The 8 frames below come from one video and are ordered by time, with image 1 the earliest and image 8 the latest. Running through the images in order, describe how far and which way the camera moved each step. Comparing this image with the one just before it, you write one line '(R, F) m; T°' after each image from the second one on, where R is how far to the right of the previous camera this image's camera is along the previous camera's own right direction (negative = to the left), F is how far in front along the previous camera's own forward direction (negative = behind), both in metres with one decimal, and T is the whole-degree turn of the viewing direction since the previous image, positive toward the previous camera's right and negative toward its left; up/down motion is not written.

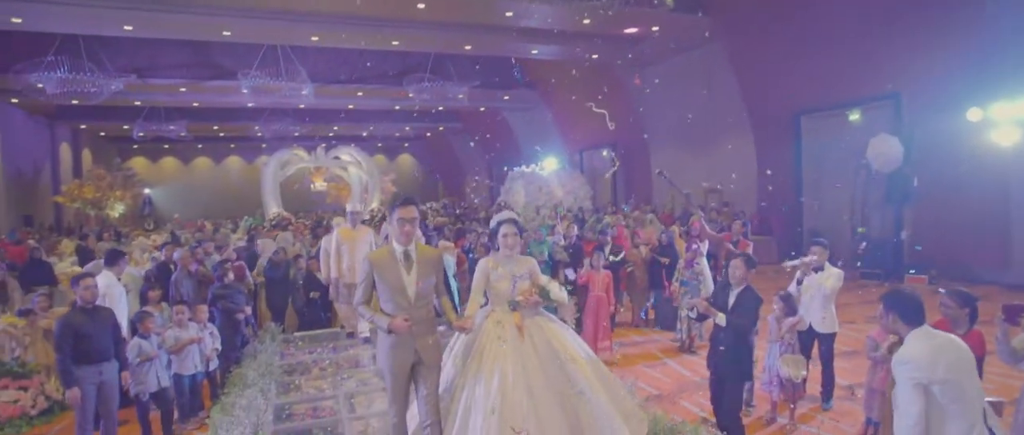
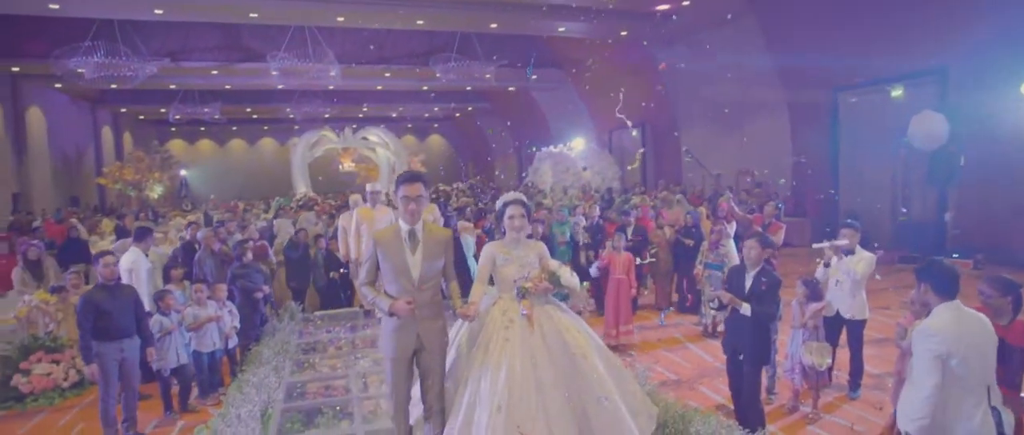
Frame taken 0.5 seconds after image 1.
(+0.2, +0.1) m; -3°
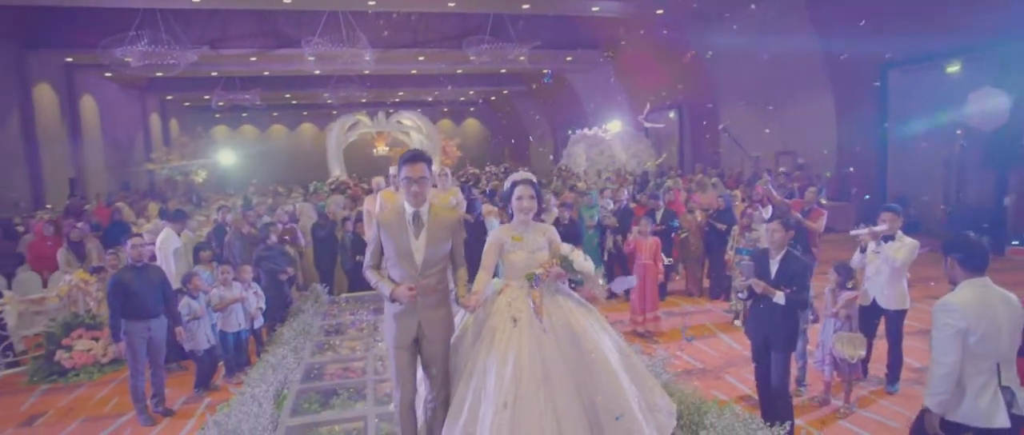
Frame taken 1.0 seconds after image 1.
(+0.2, +0.1) m; -4°
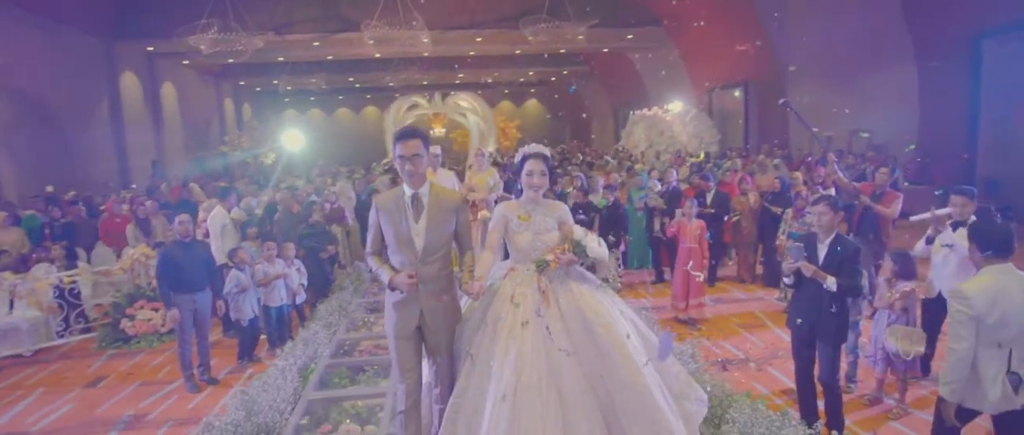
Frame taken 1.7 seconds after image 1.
(+0.3, +0.1) m; -6°
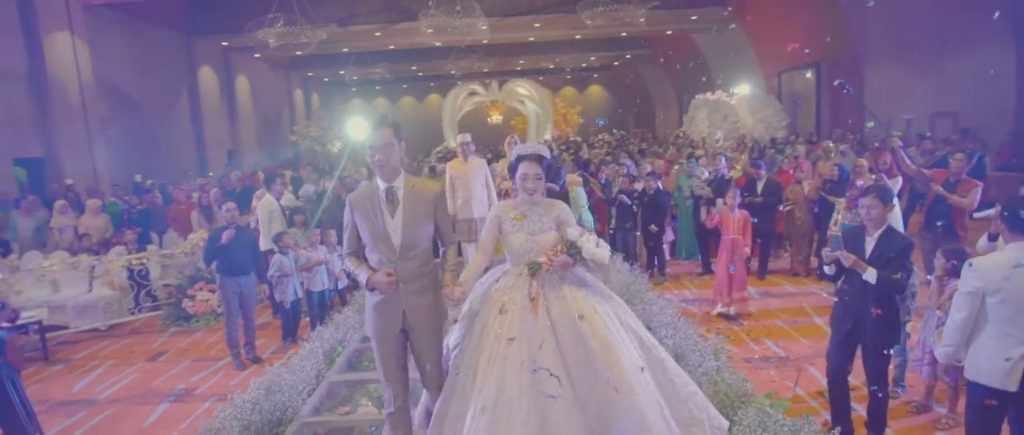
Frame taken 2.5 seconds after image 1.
(+0.3, 0.0) m; -6°
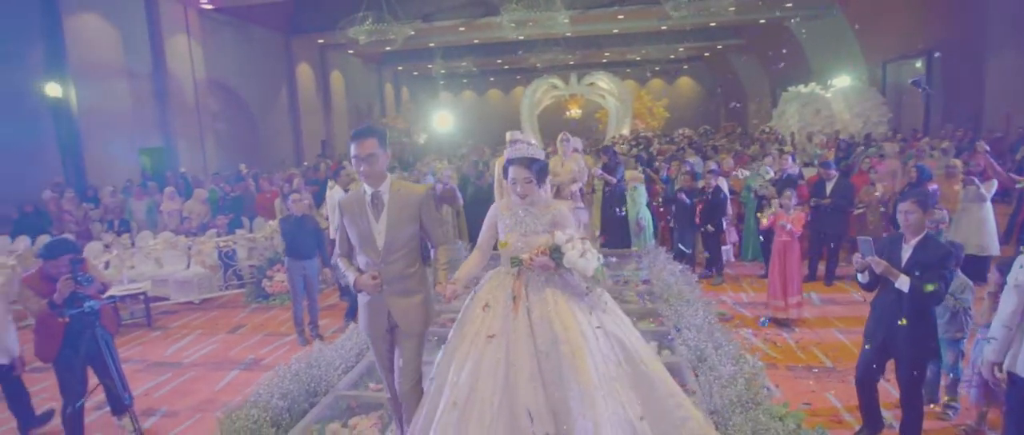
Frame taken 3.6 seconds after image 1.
(+0.4, -0.1) m; -9°
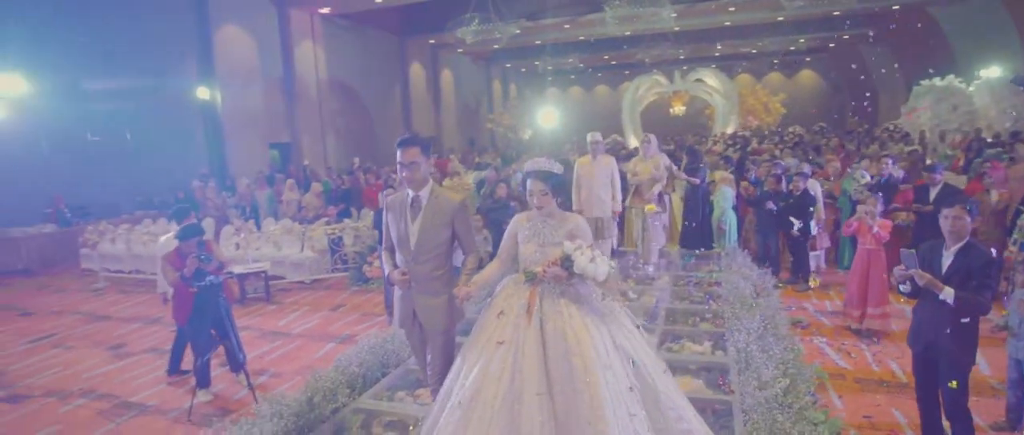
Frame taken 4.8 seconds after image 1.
(+0.4, -0.3) m; -11°
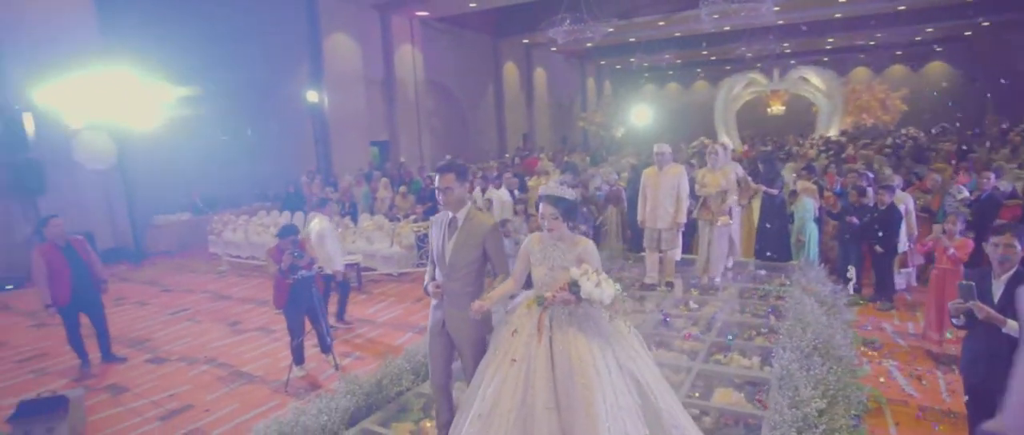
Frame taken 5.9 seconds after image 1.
(+0.3, -0.3) m; -9°
